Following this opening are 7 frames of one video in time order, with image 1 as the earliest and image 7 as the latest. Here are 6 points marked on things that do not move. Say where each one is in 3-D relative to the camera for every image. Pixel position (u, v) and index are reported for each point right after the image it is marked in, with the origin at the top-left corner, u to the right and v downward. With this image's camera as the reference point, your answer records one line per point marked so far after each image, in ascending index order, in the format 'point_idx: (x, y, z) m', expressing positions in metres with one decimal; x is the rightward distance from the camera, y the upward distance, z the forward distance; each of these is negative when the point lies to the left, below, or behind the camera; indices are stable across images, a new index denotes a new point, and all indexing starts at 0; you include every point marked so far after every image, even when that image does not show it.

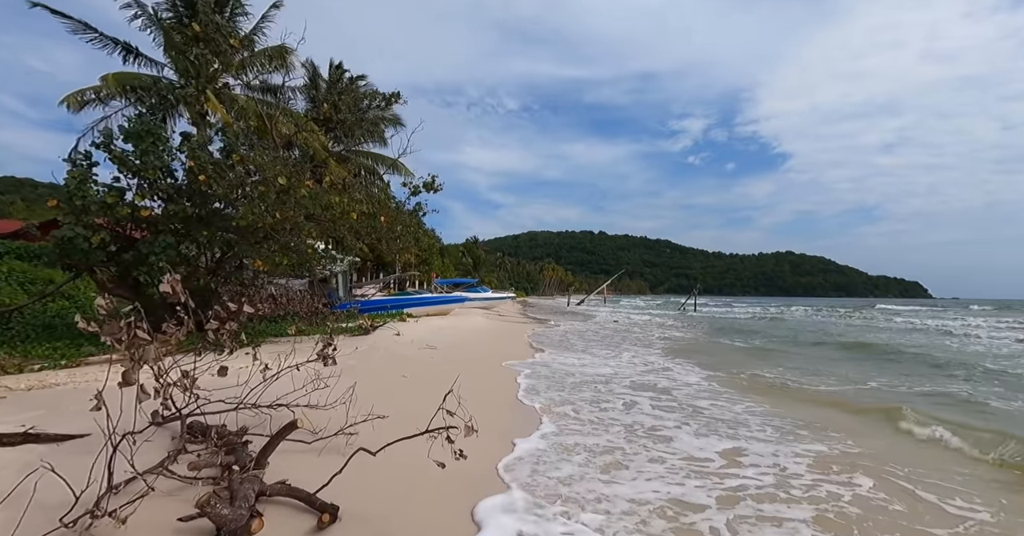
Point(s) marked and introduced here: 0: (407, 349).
0: (-2.2, -1.7, +10.1) m
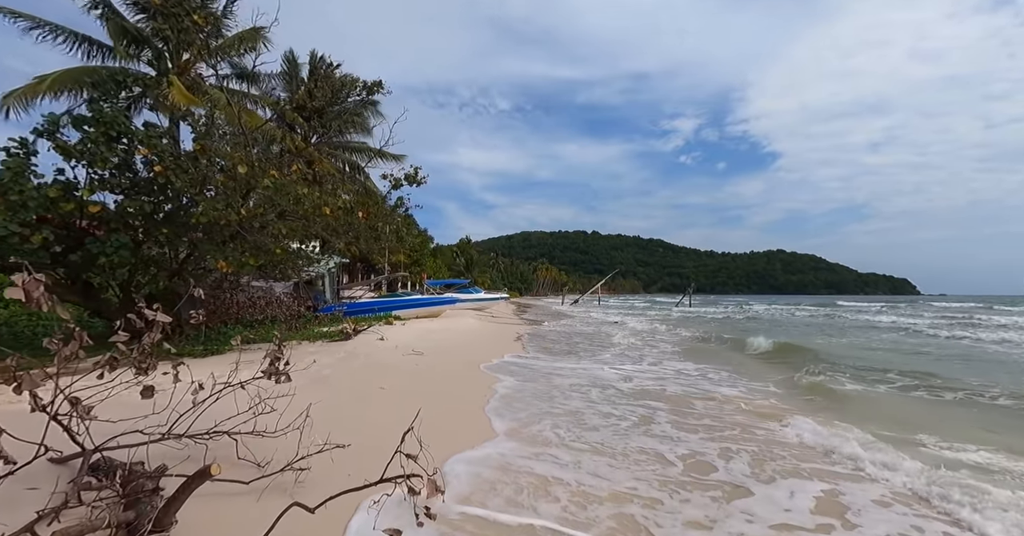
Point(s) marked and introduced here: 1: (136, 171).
0: (-2.3, -1.7, +9.4) m
1: (-6.4, +1.7, +8.4) m
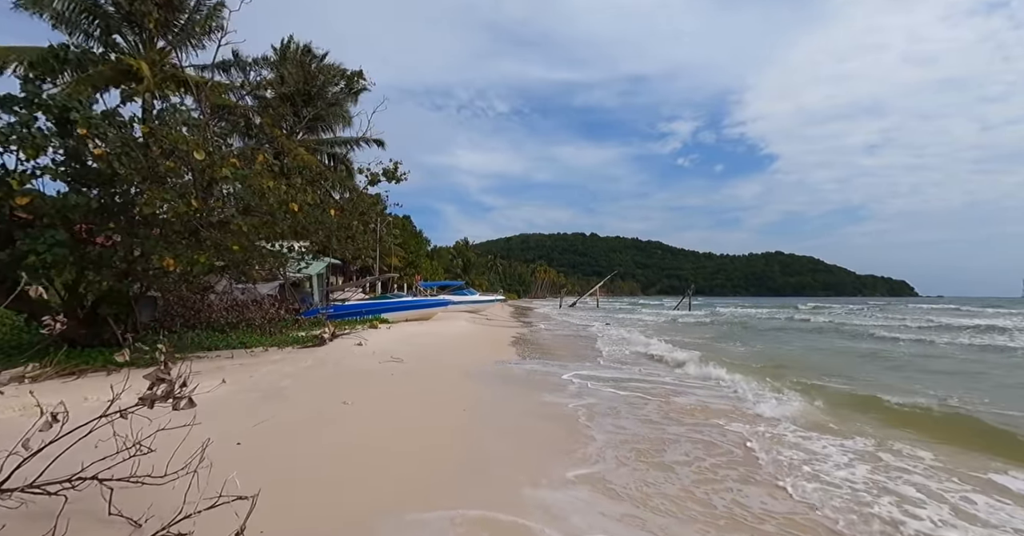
0: (-2.5, -1.7, +8.4) m
1: (-6.6, +1.7, +7.5) m
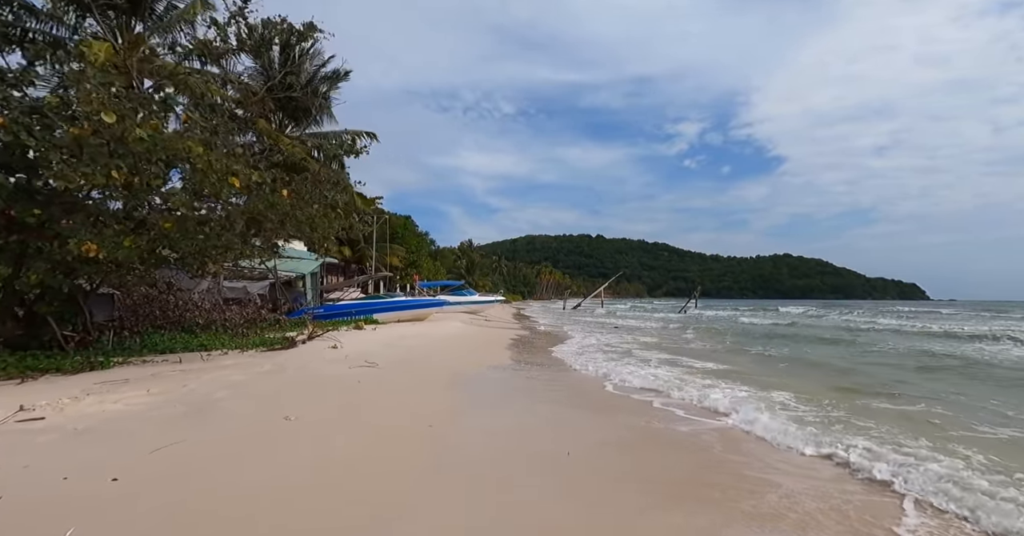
0: (-2.8, -1.6, +7.5) m
1: (-6.8, +1.8, +6.6) m
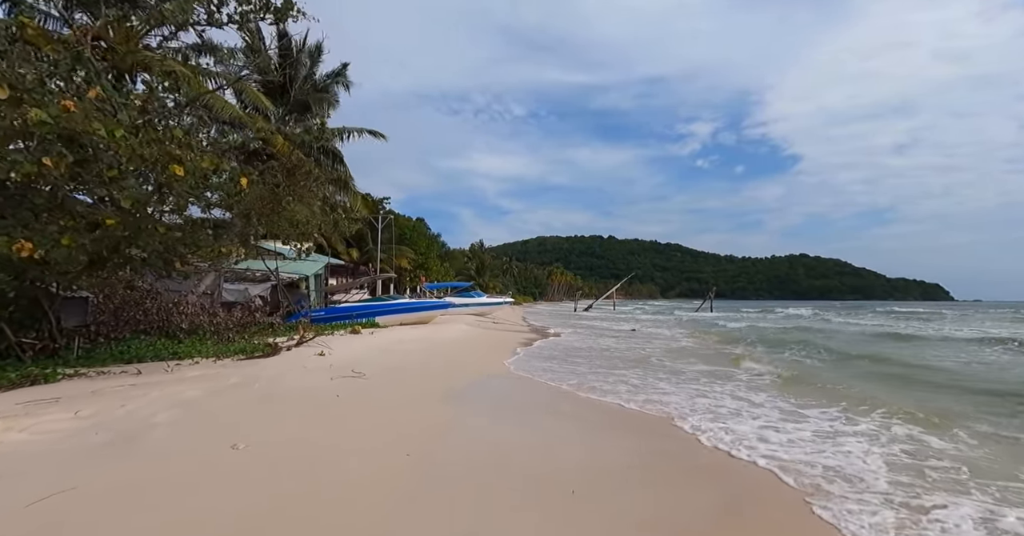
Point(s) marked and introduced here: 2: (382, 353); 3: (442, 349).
0: (-2.7, -1.5, +6.7) m
1: (-6.8, +1.8, +5.9) m
2: (-2.6, -1.7, +9.7) m
3: (-1.7, -2.1, +12.1) m
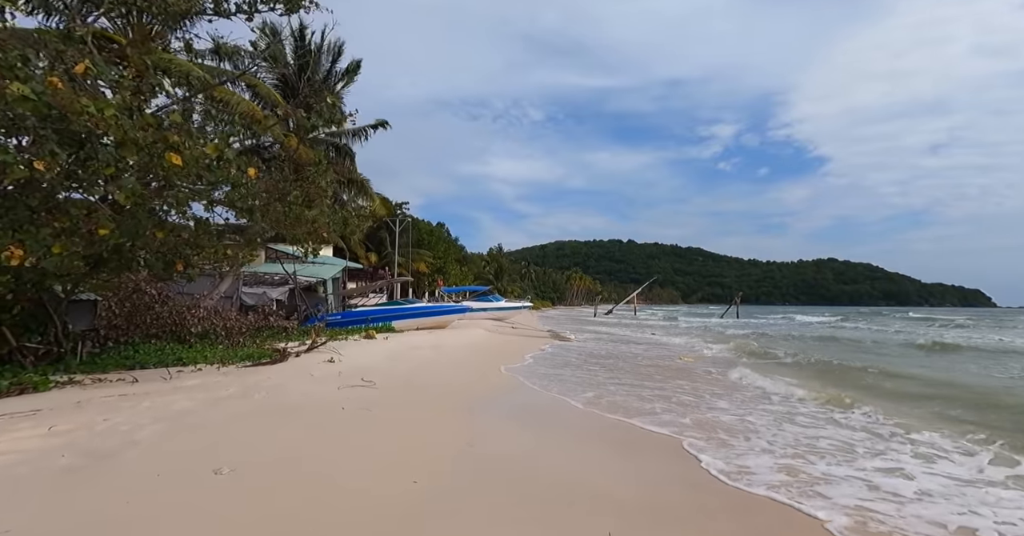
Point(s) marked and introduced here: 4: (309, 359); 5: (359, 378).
0: (-2.5, -1.6, +6.3) m
1: (-6.6, +1.8, +5.6) m
2: (-2.2, -1.7, +9.2) m
3: (-1.3, -2.1, +11.6) m
4: (-3.3, -1.5, +8.0) m
5: (-2.3, -1.6, +7.2) m
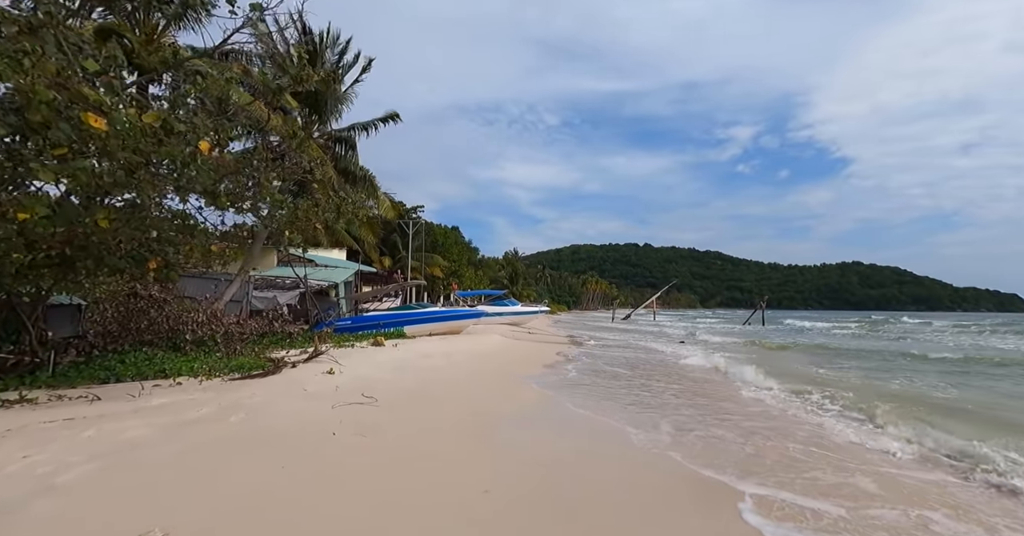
0: (-2.2, -1.6, +5.4) m
1: (-6.4, +1.8, +4.9) m
2: (-1.9, -1.8, +8.3) m
3: (-0.8, -2.2, +10.7) m
4: (-3.0, -1.5, +7.2) m
5: (-2.0, -1.6, +6.3) m
